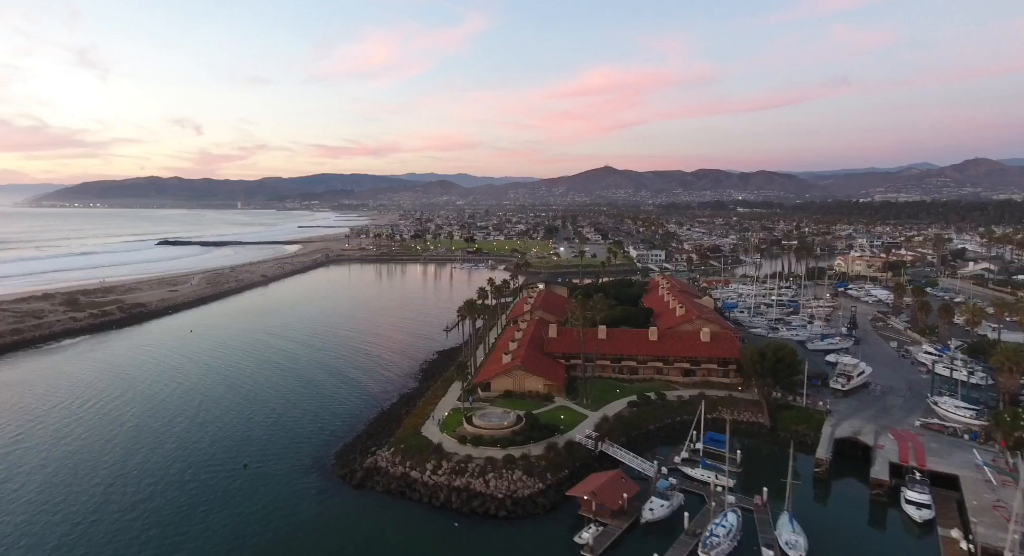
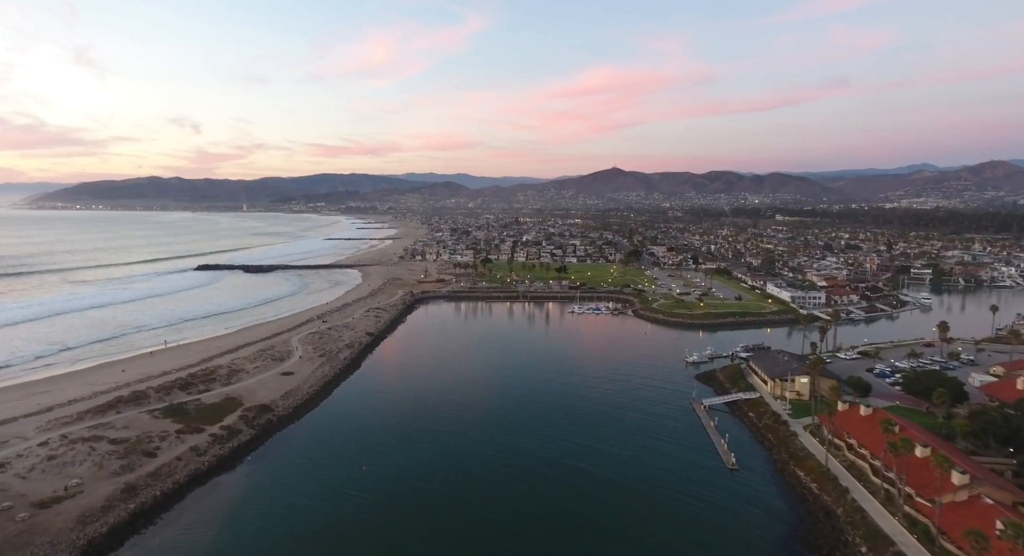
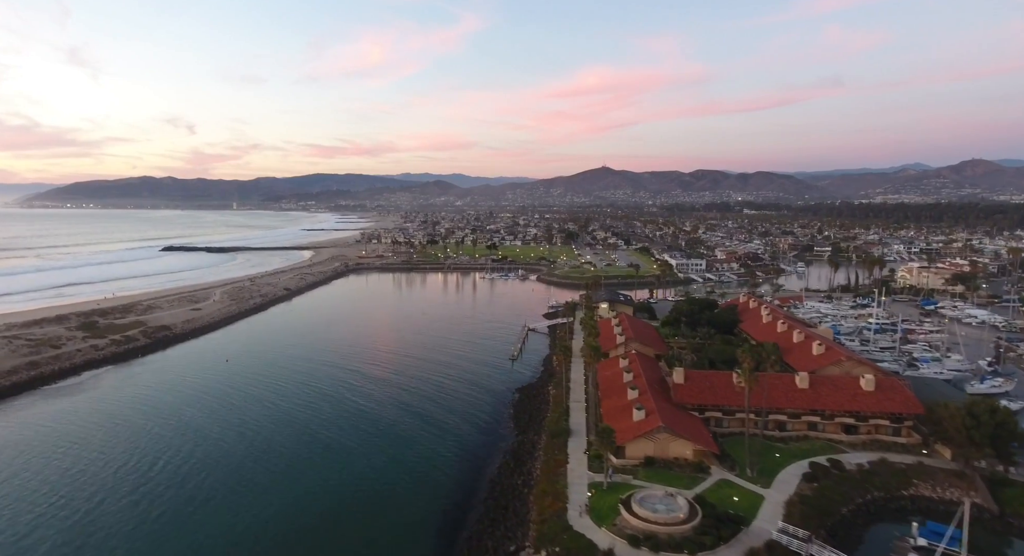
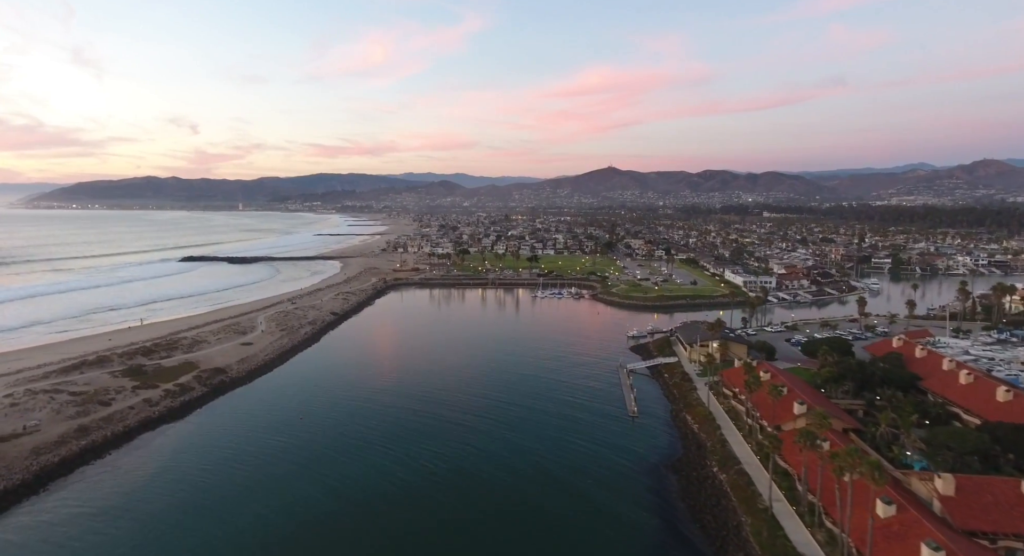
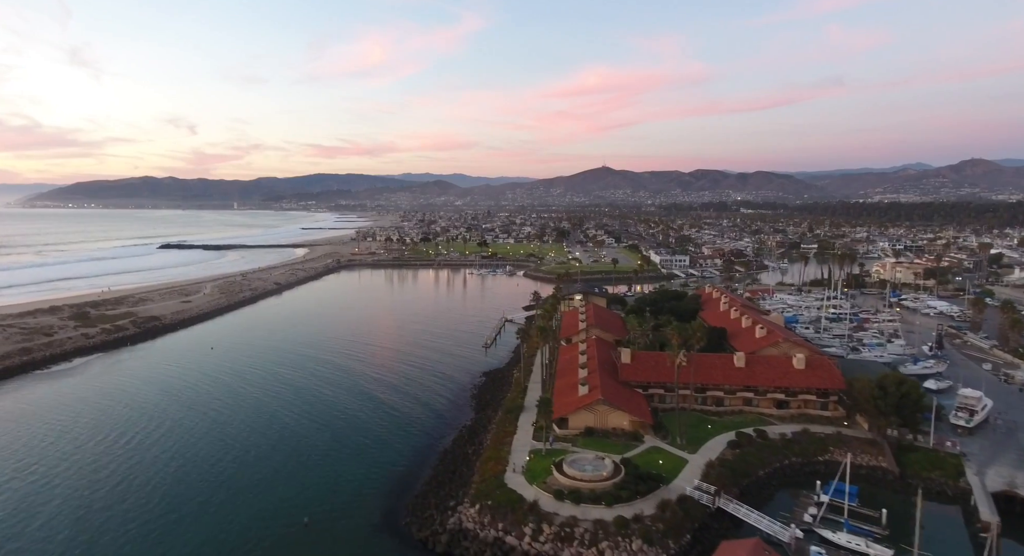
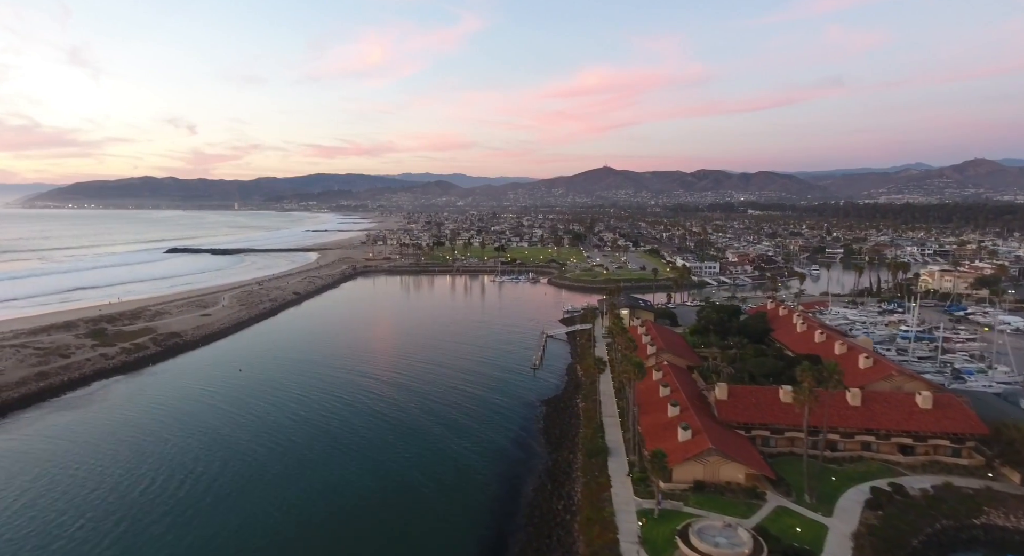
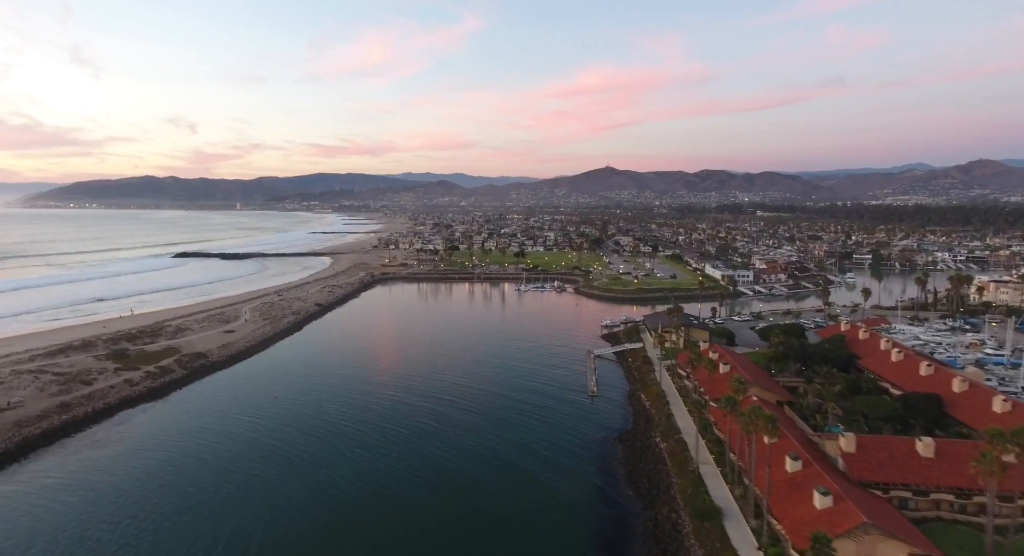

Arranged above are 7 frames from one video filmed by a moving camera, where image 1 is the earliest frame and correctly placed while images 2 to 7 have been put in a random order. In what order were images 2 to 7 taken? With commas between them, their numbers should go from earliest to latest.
5, 3, 6, 7, 4, 2
